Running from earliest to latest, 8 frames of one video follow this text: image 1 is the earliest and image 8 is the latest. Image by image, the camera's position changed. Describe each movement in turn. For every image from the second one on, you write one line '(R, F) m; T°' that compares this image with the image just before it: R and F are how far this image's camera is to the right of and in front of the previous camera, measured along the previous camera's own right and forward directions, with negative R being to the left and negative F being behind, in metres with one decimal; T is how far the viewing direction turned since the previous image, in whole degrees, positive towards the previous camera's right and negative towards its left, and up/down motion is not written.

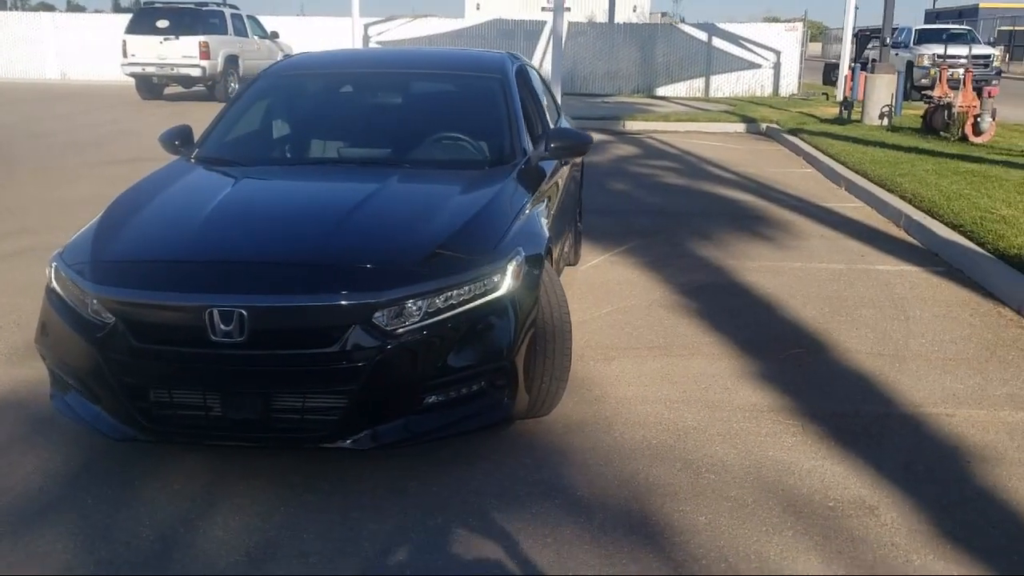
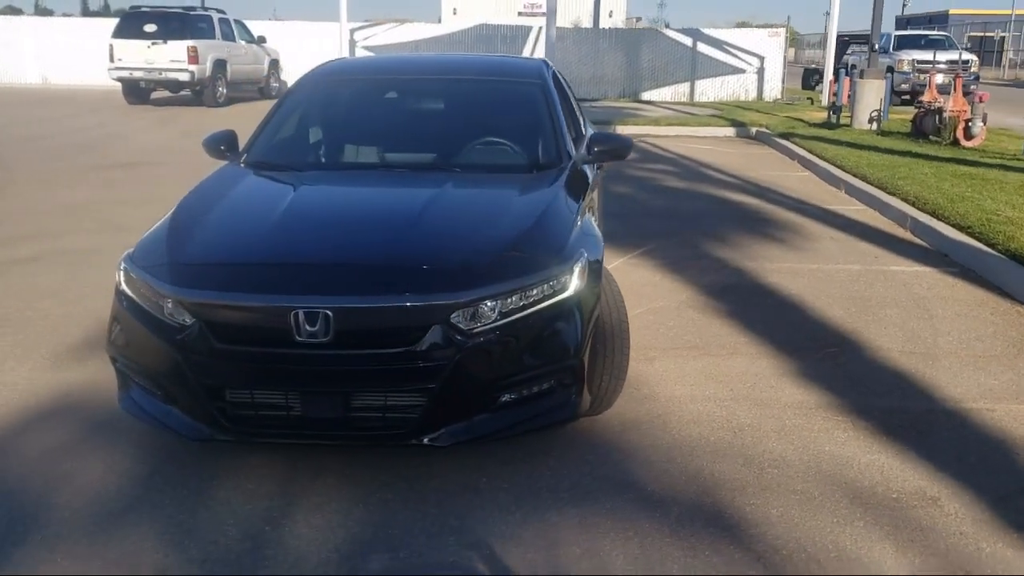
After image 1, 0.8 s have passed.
(-0.4, -0.1) m; +2°
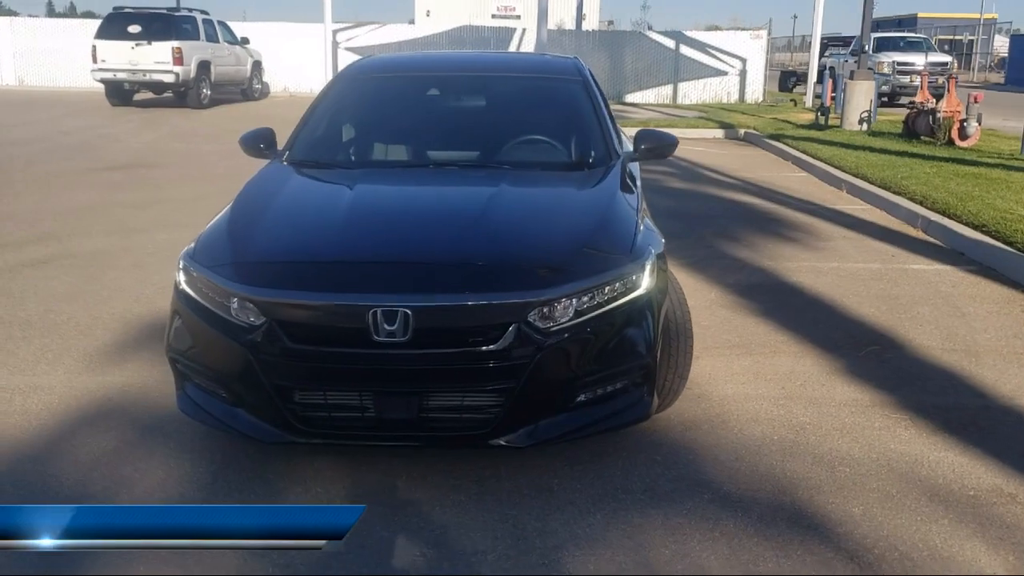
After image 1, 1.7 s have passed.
(-0.4, +0.1) m; +2°
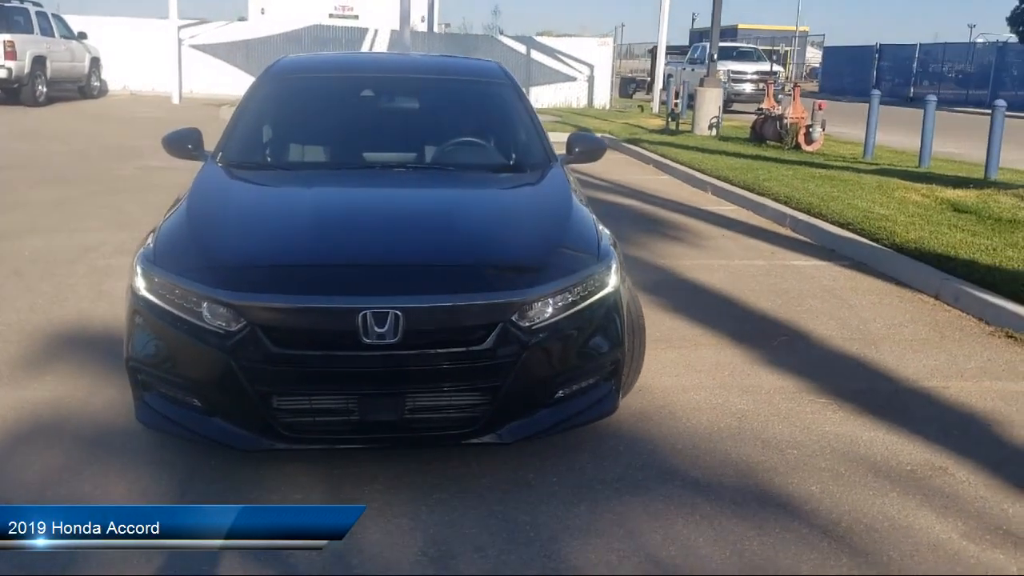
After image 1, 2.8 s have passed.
(-0.6, 0.0) m; +9°
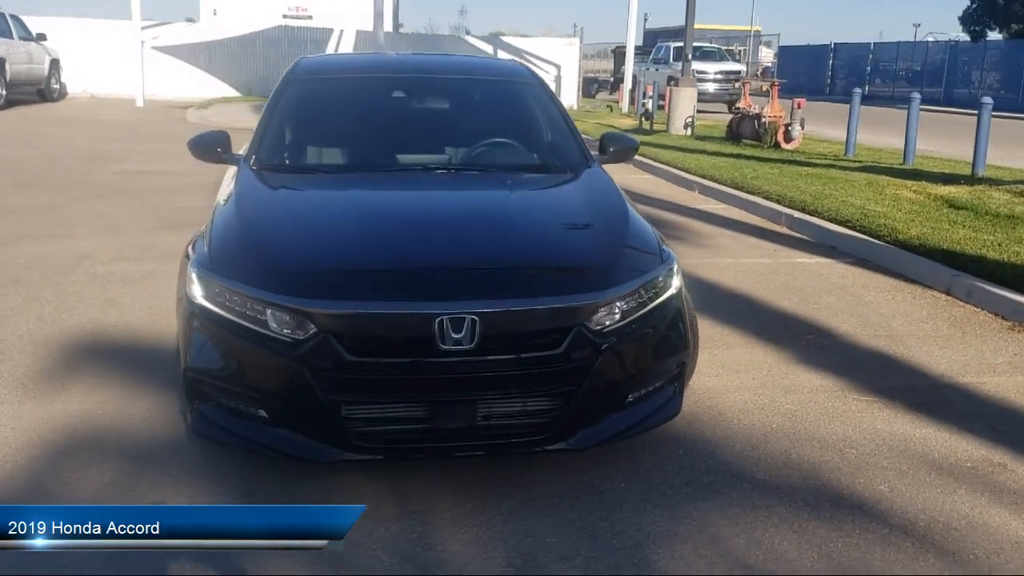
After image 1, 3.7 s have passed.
(-0.5, +0.1) m; +3°
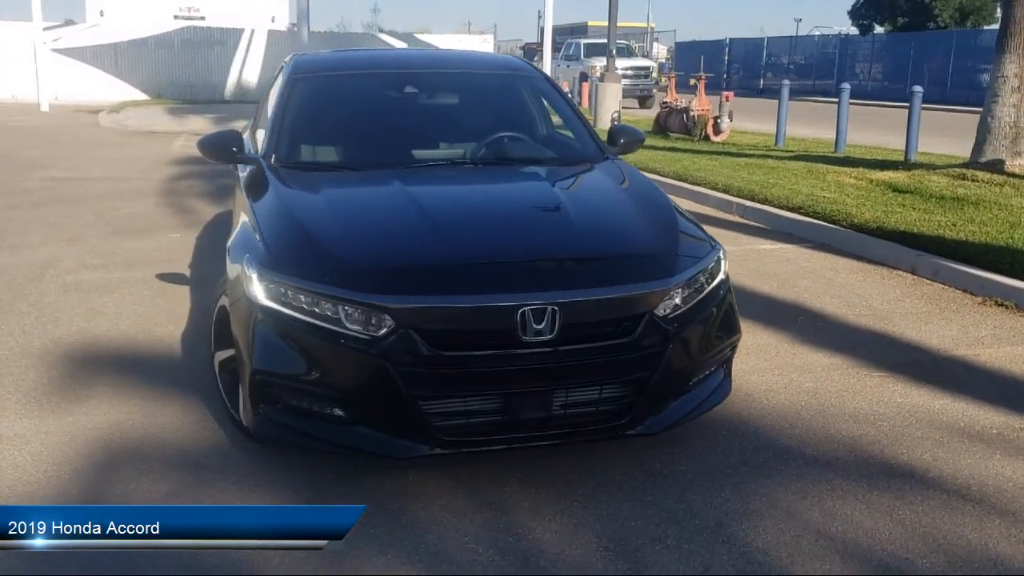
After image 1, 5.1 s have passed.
(-0.7, 0.0) m; +6°
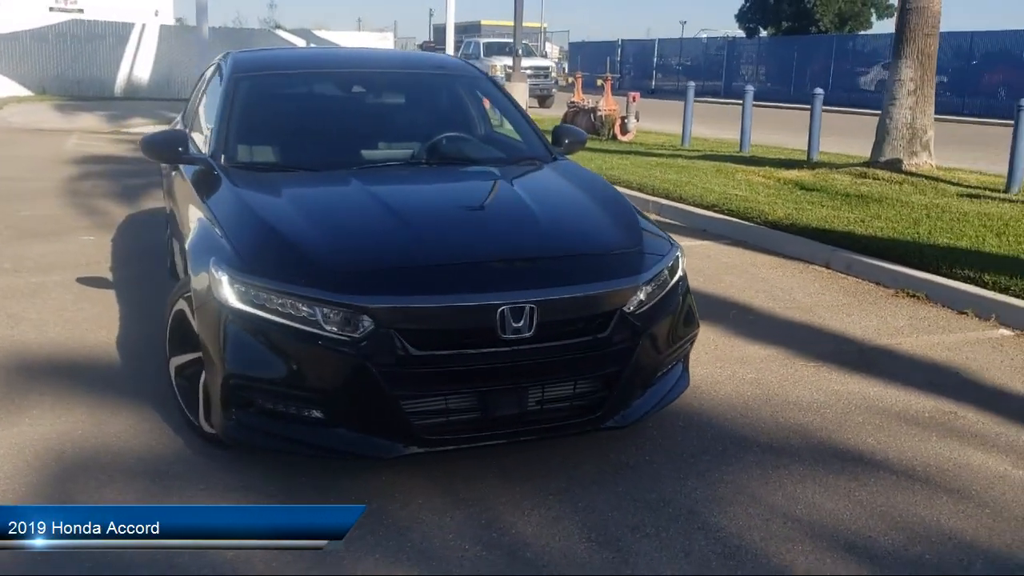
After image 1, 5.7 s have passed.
(-0.3, 0.0) m; +6°
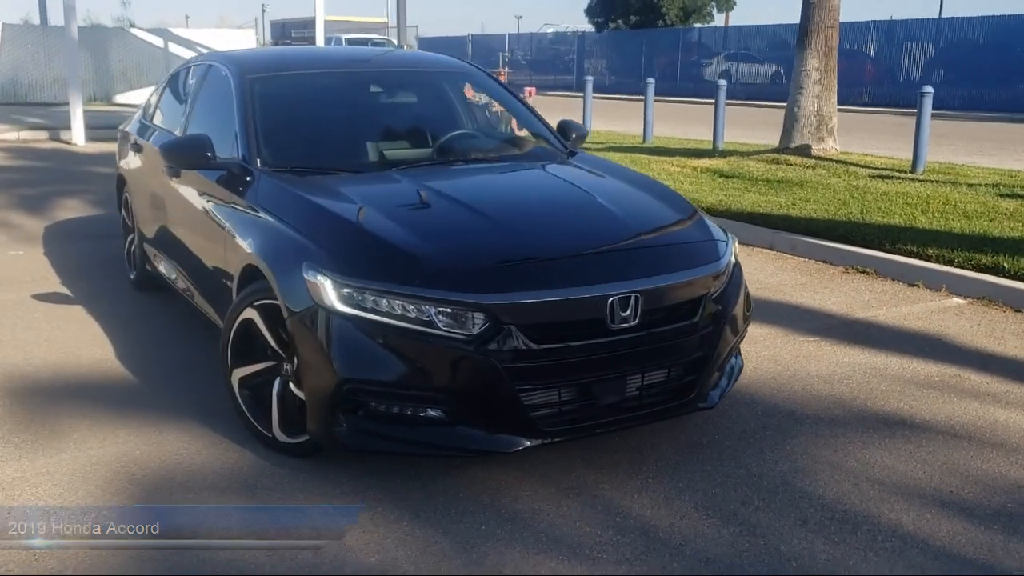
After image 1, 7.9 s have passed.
(-1.0, 0.0) m; +9°
